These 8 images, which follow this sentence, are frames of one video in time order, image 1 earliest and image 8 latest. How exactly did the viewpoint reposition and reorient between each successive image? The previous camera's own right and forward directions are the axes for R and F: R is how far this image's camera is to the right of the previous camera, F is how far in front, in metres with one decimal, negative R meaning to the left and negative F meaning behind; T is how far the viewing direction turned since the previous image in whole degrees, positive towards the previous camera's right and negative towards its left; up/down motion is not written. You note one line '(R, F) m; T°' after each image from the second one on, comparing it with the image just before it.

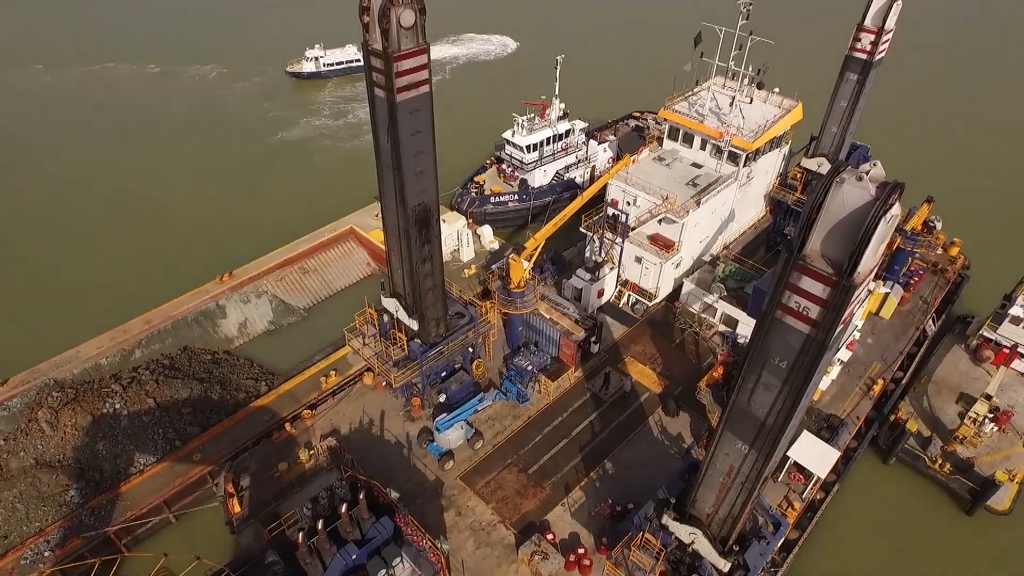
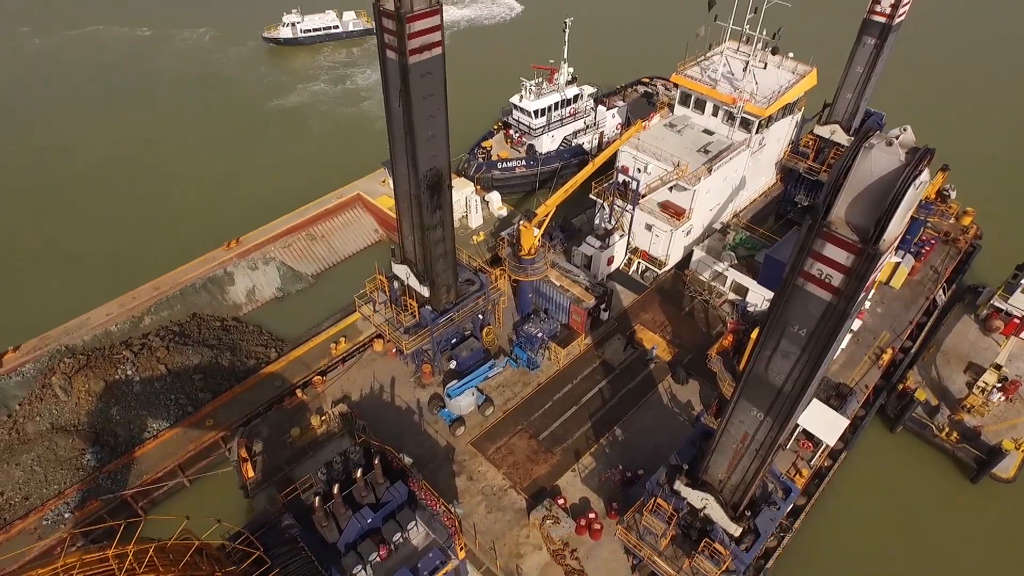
(-0.3, +0.1) m; 0°
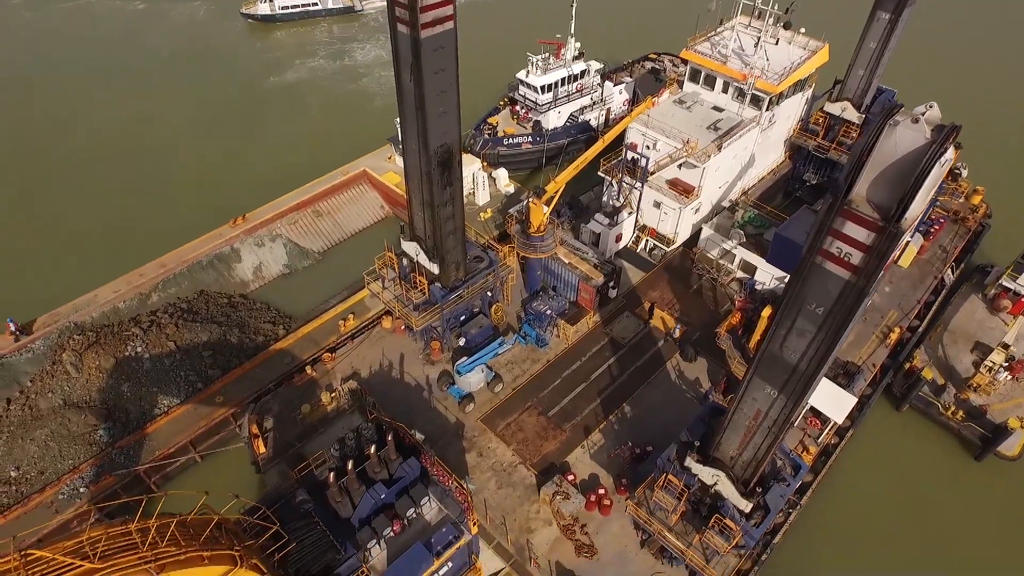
(-0.3, 0.0) m; 0°
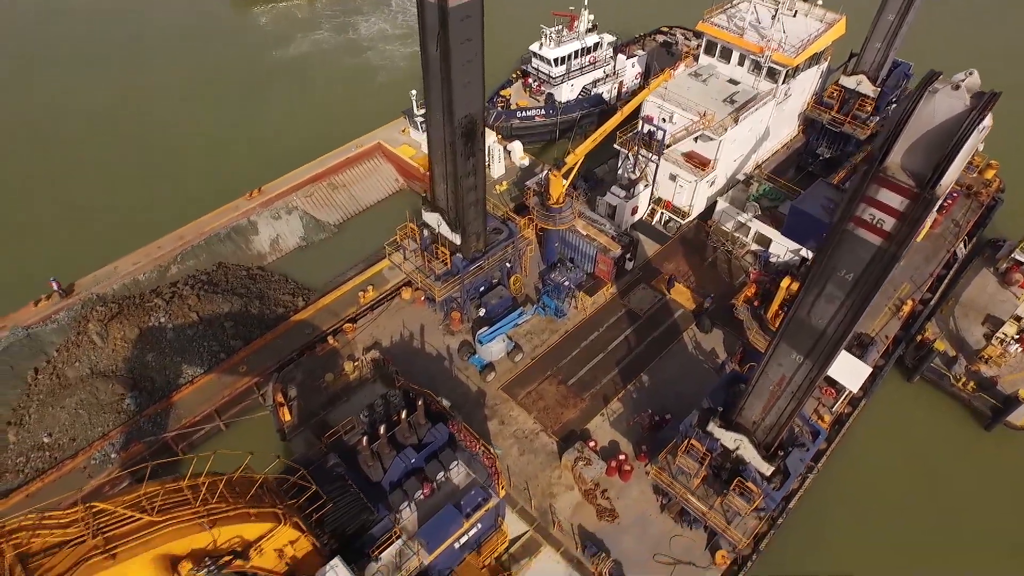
(-0.7, -0.3) m; 0°
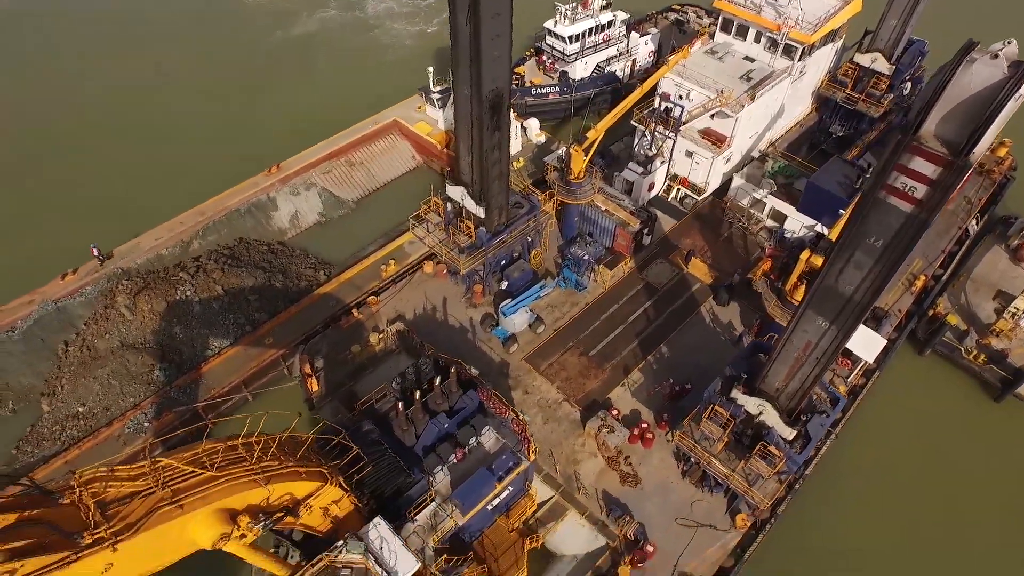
(-0.8, -0.4) m; 0°
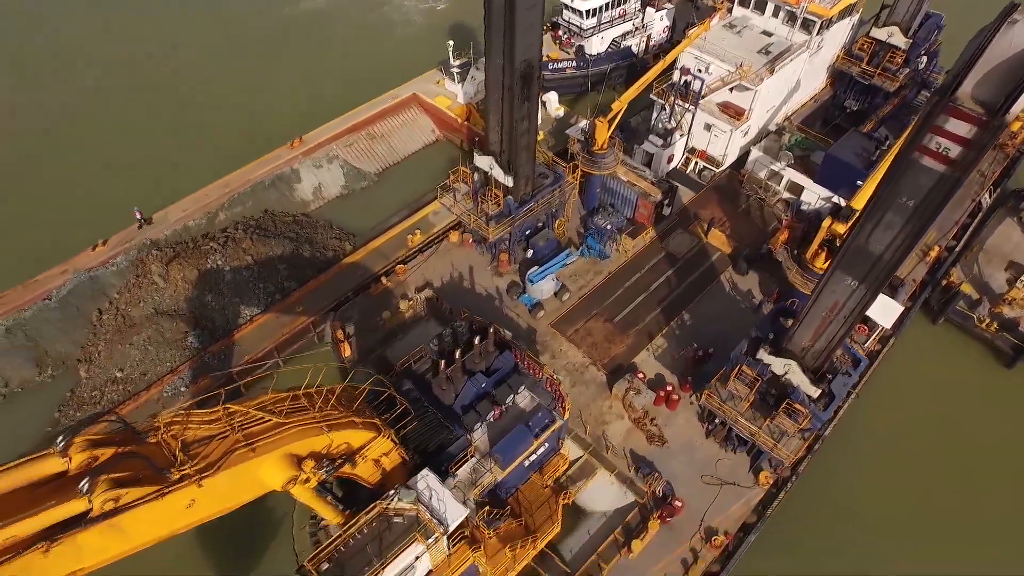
(-1.0, -0.6) m; 0°
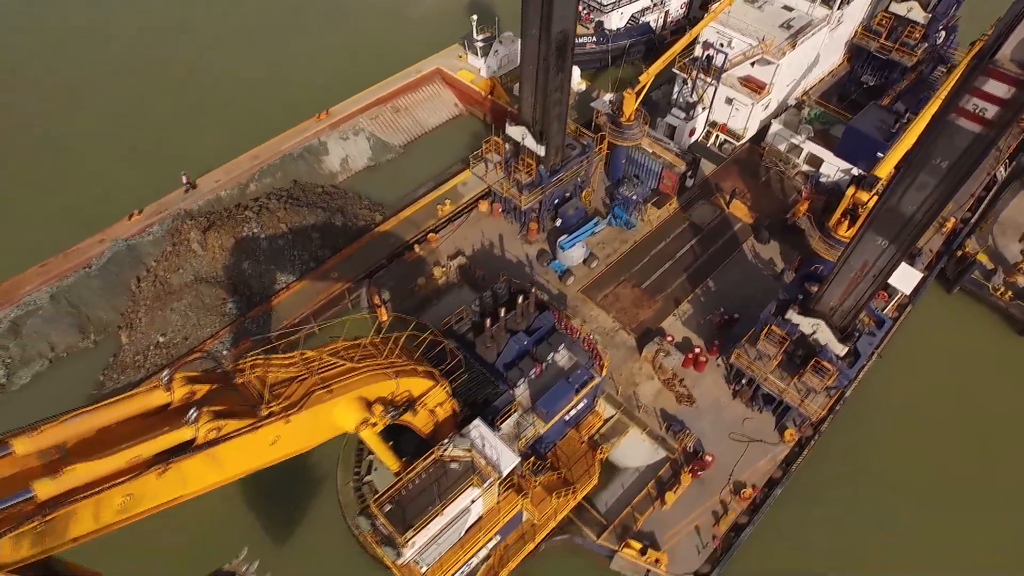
(-1.2, -0.8) m; 0°
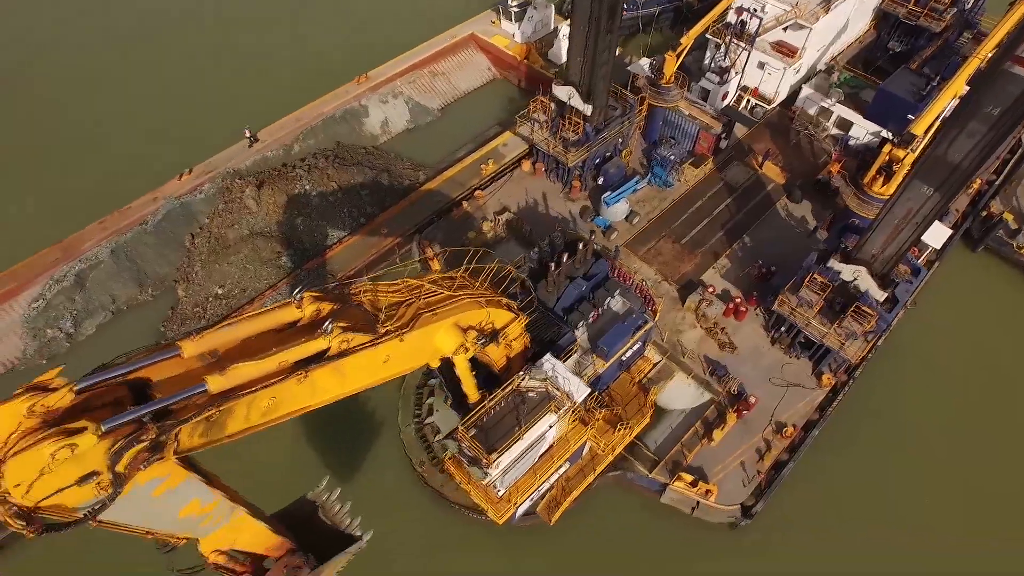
(-1.9, -1.1) m; 0°
